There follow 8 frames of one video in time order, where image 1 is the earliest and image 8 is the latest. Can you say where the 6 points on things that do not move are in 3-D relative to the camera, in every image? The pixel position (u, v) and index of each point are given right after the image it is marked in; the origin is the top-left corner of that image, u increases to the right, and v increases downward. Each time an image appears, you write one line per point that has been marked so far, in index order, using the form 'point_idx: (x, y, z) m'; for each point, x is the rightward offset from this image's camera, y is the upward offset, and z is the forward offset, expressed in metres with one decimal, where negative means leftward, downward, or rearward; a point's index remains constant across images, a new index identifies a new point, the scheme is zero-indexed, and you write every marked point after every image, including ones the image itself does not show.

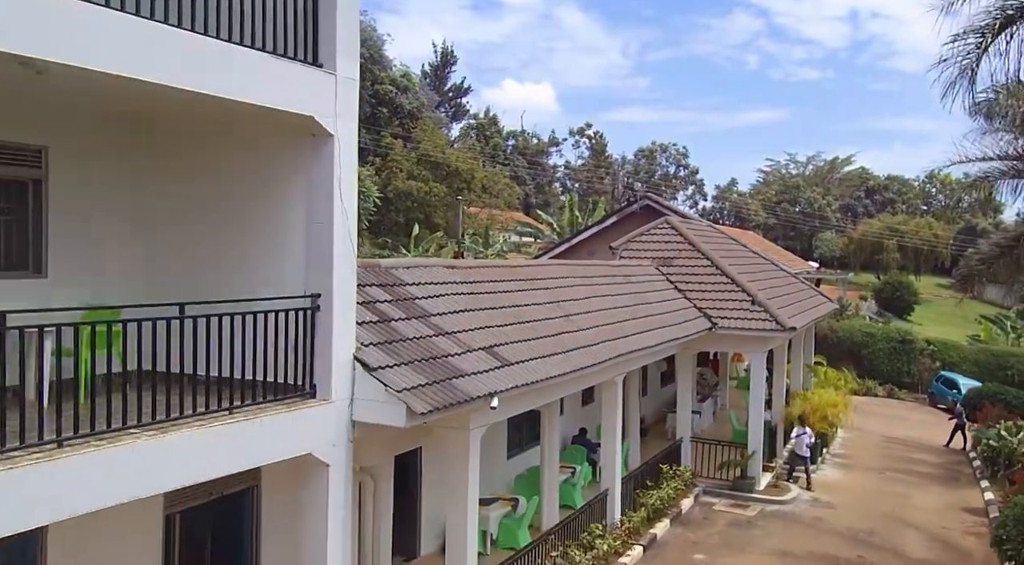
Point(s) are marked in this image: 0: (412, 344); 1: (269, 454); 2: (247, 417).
0: (-0.9, -0.6, +7.9) m
1: (-1.8, -1.2, +6.4) m
2: (-1.9, -1.0, +6.3) m
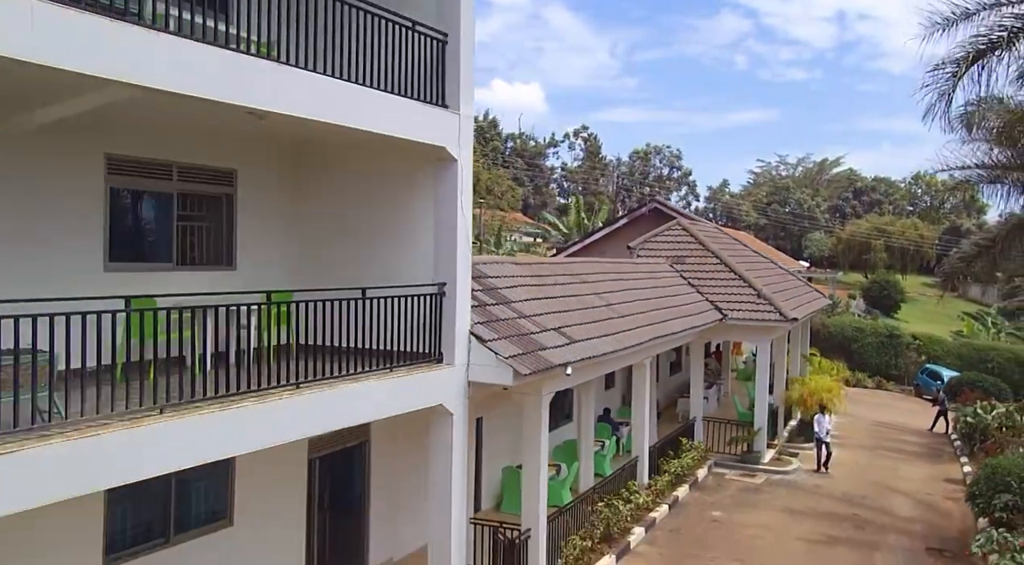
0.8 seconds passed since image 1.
0: (-0.1, -0.5, +10.0) m
1: (-0.9, -1.1, +8.4) m
2: (-1.1, -0.9, +8.3) m
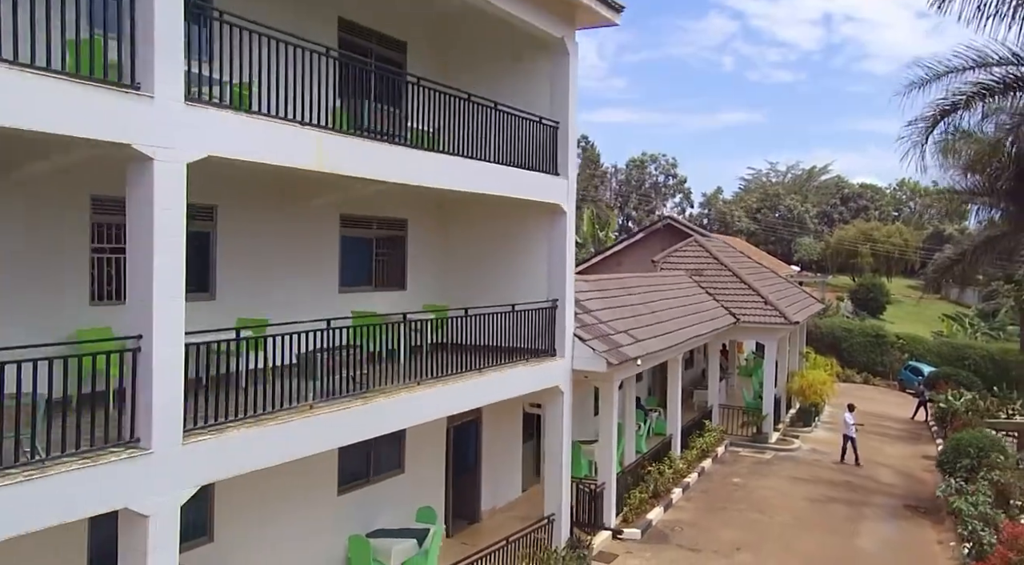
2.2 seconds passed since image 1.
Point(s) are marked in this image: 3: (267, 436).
0: (+1.3, -0.7, +13.5) m
1: (+0.4, -1.4, +11.9) m
2: (+0.3, -1.1, +11.8) m
3: (-2.2, -1.5, +7.7) m
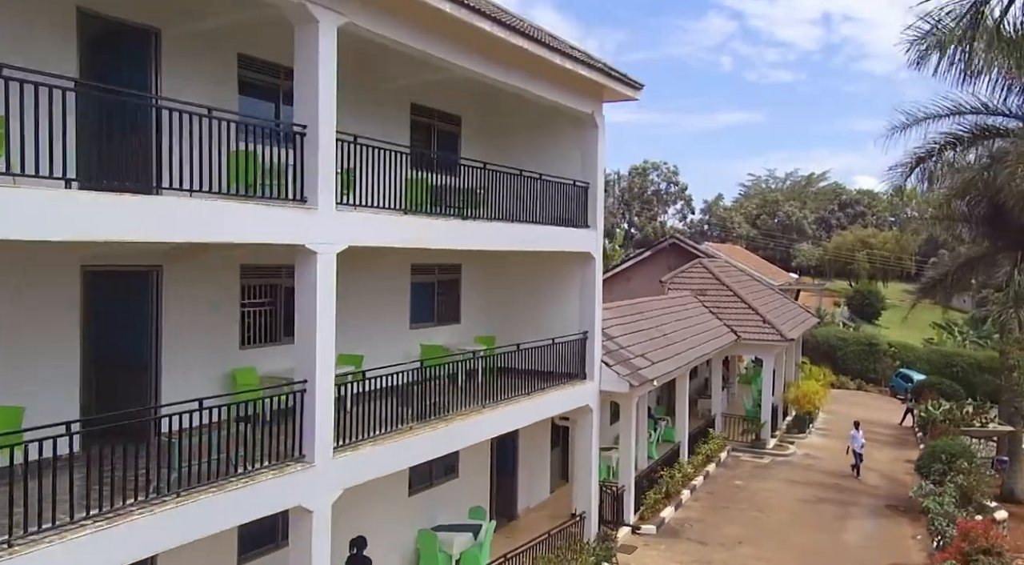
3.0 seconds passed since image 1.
0: (+1.9, -1.3, +15.8) m
1: (+1.1, -2.0, +14.2) m
2: (+1.0, -1.7, +14.1) m
3: (-1.5, -2.1, +10.0) m
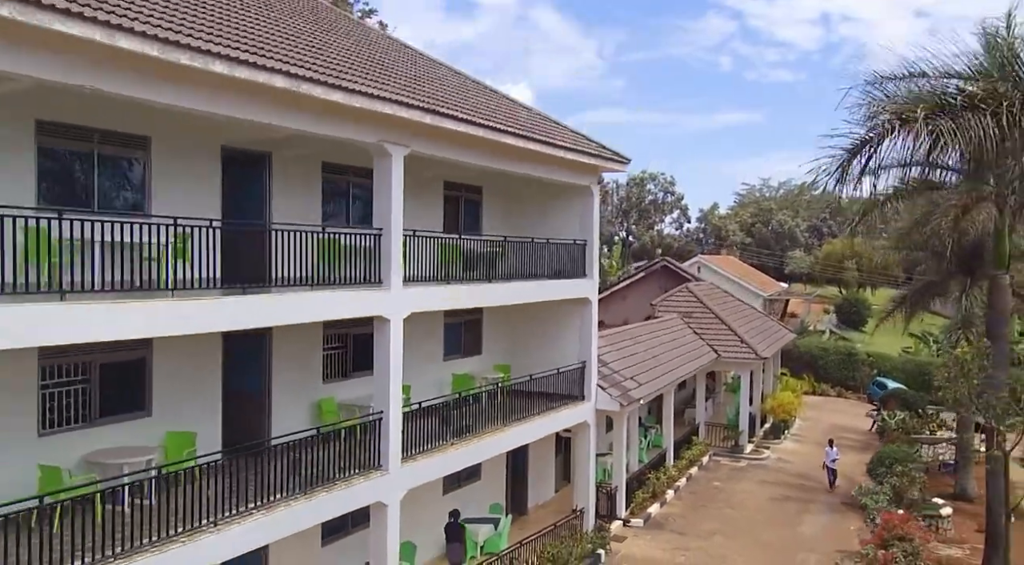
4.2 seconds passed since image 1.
0: (+2.2, -2.2, +19.1) m
1: (+1.3, -2.8, +17.5) m
2: (+1.2, -2.6, +17.4) m
3: (-1.3, -2.9, +13.3) m
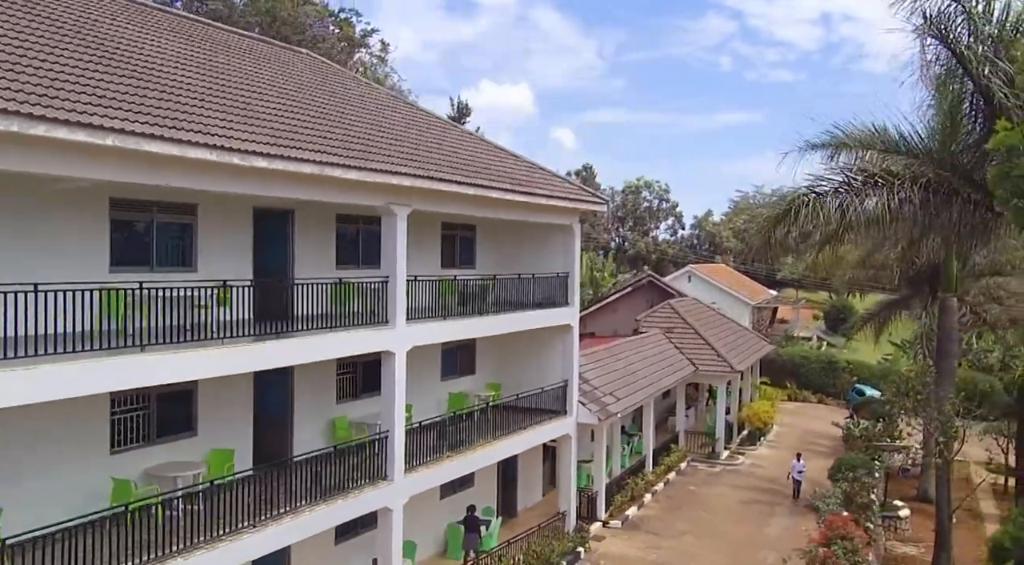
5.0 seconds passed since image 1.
0: (+1.9, -2.8, +21.3) m
1: (+1.1, -3.5, +19.7) m
2: (+1.0, -3.2, +19.6) m
3: (-1.5, -3.6, +15.5) m
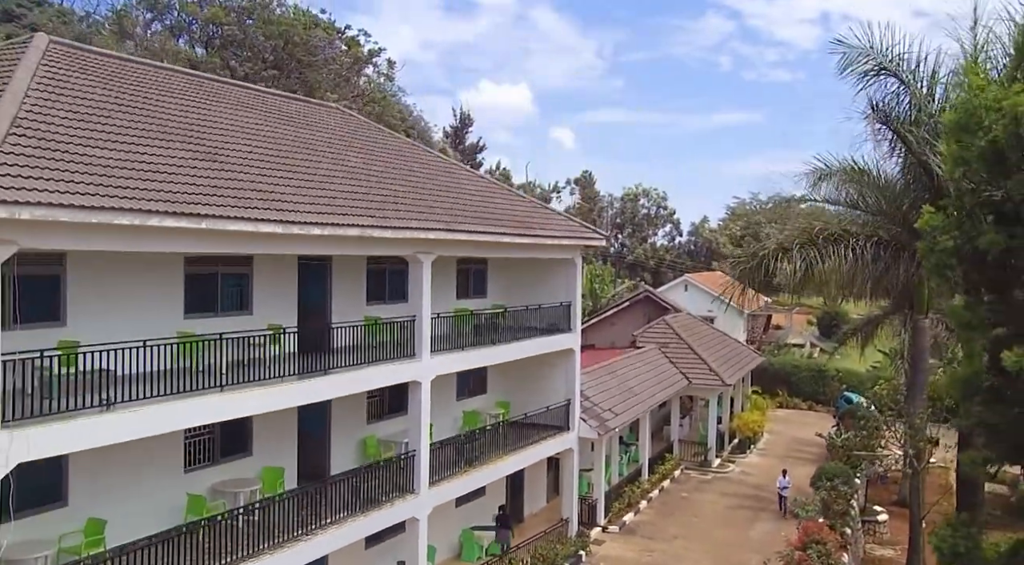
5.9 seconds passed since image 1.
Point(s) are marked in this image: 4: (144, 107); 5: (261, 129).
0: (+2.2, -3.6, +23.4) m
1: (+1.3, -4.2, +21.8) m
2: (+1.2, -4.0, +21.7) m
3: (-1.3, -4.3, +17.6) m
4: (-5.9, +2.8, +13.4) m
5: (-4.6, +2.8, +15.3) m
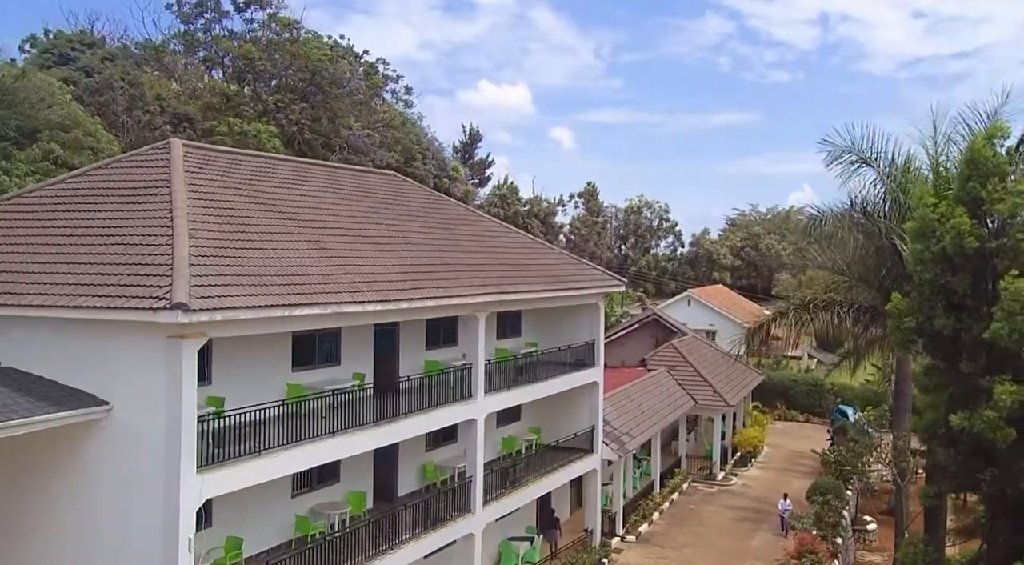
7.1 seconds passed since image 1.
0: (+3.1, -4.8, +26.5) m
1: (+2.2, -5.4, +24.9) m
2: (+2.1, -5.2, +24.8) m
3: (-0.4, -5.5, +20.6) m
4: (-4.9, +1.6, +16.4) m
5: (-3.6, +1.6, +18.3) m
